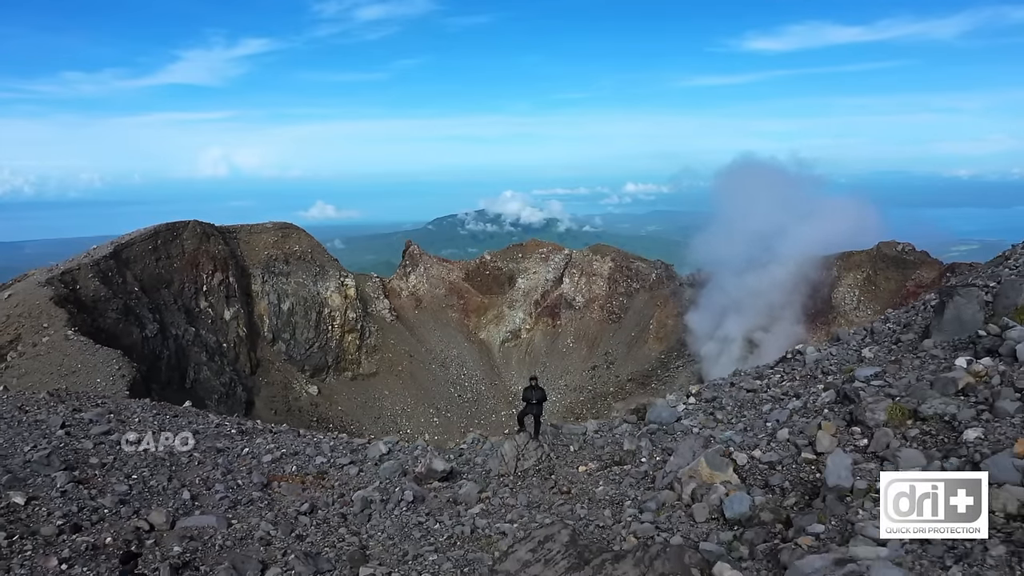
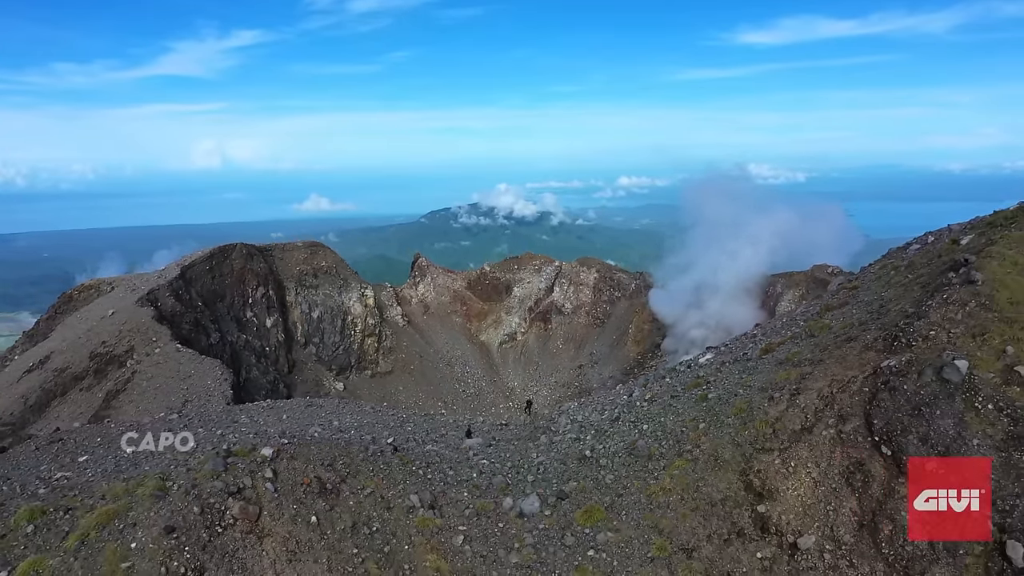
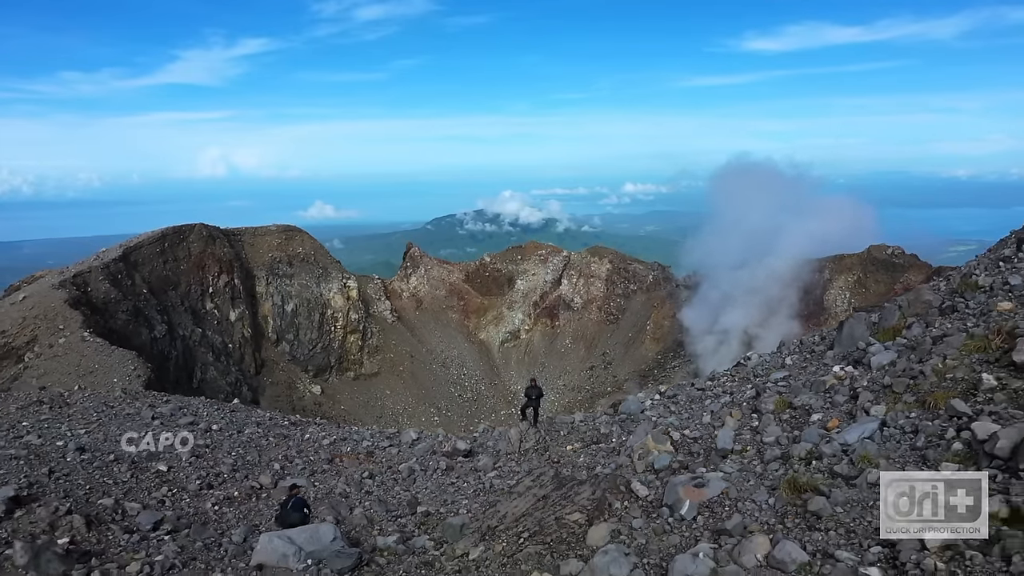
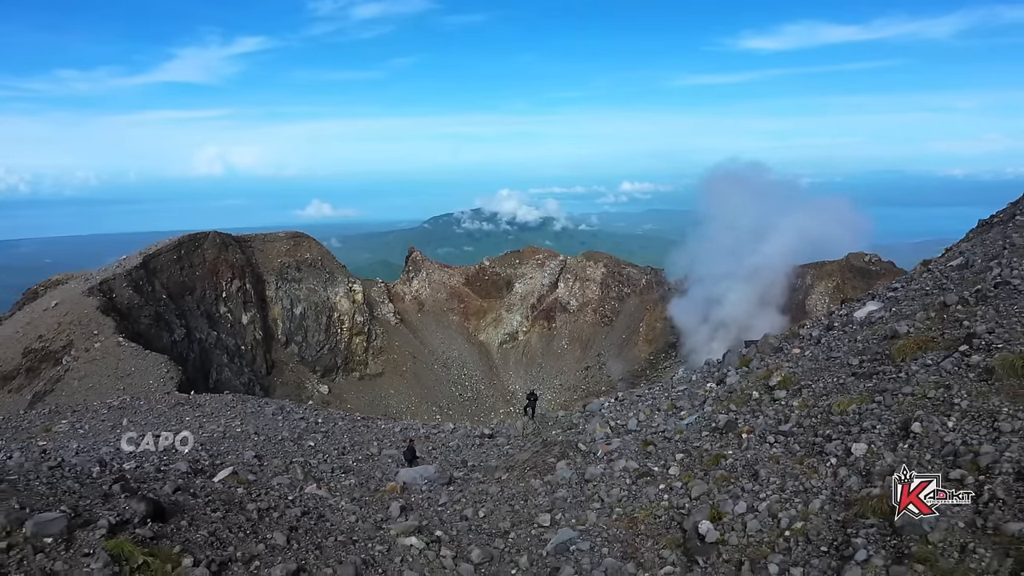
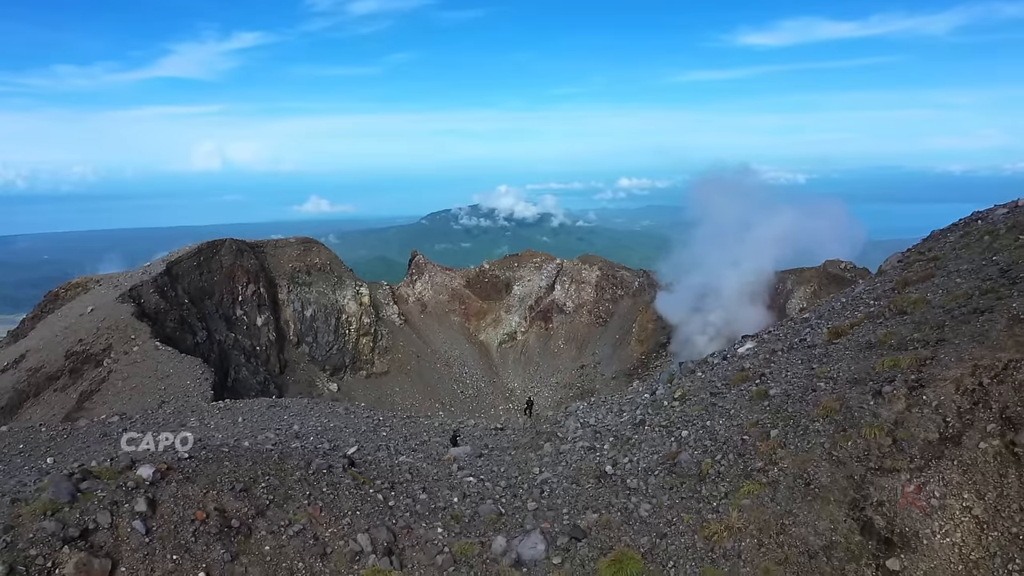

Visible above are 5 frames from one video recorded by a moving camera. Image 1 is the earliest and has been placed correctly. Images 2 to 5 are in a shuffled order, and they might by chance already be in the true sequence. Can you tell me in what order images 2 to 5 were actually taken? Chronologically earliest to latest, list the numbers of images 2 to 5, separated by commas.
3, 4, 5, 2
